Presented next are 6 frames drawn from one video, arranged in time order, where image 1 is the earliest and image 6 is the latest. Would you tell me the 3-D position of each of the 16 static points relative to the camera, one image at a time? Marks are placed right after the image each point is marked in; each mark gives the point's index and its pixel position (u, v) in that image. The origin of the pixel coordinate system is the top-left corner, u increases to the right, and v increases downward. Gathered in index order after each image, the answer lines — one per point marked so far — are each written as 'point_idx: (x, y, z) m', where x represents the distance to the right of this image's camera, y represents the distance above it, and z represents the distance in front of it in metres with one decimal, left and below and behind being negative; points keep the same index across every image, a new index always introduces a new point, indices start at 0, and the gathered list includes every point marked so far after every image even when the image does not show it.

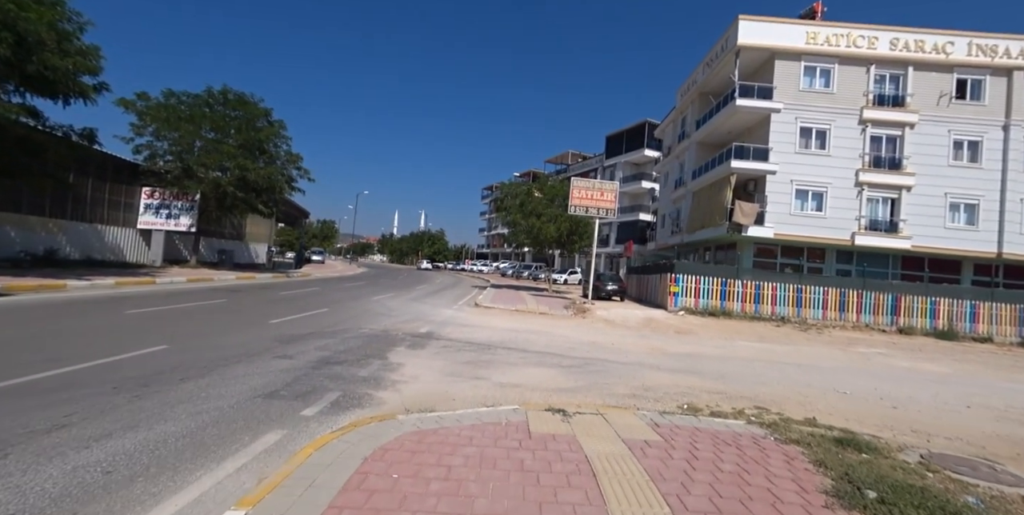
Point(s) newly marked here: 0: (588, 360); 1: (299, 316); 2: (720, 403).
0: (+1.6, -2.2, +9.7) m
1: (-6.3, -1.7, +13.2) m
2: (+3.1, -2.2, +6.8) m
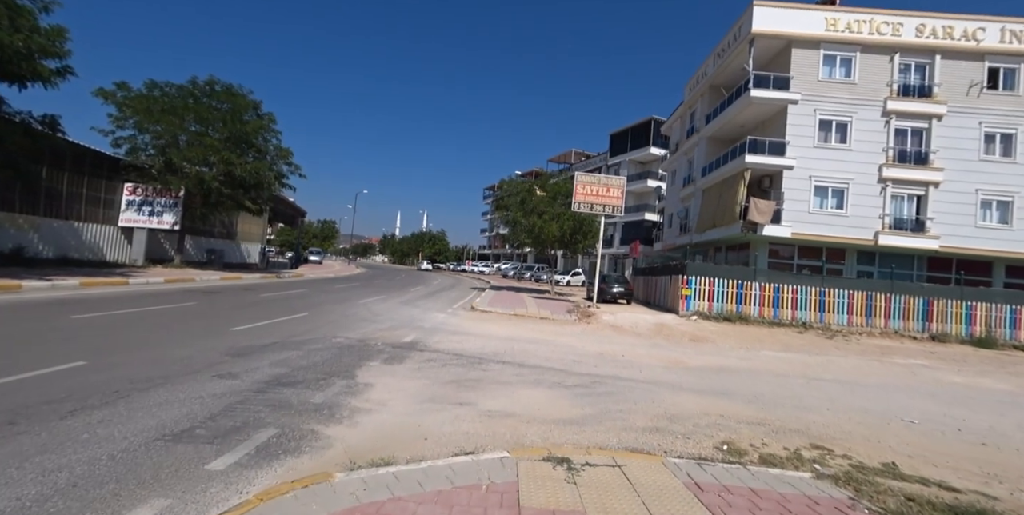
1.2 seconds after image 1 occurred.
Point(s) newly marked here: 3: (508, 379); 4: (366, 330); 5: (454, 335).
0: (+1.5, -2.2, +8.2) m
1: (-6.3, -1.7, +11.8) m
2: (+3.0, -2.2, +5.3) m
3: (-0.1, -2.1, +7.8) m
4: (-3.7, -1.8, +11.4) m
5: (-1.5, -2.0, +11.8) m
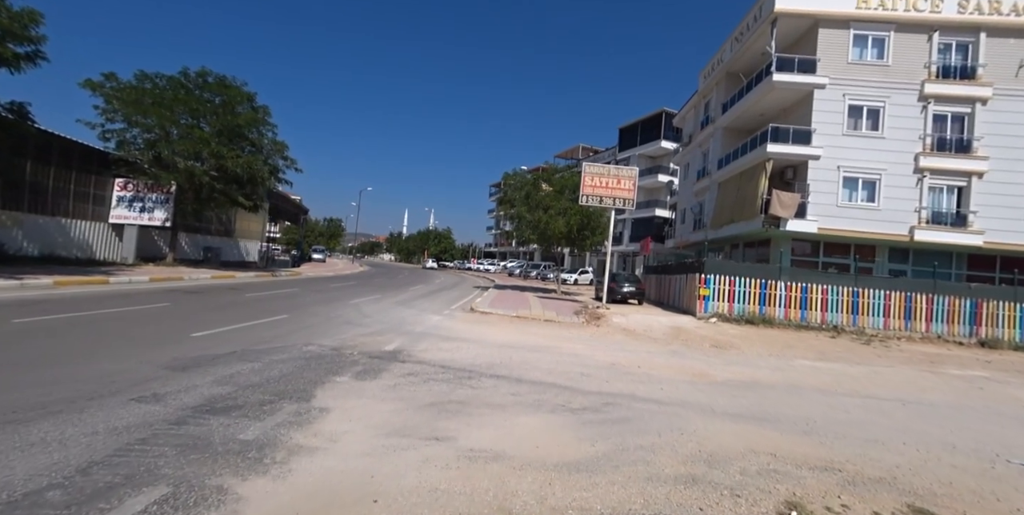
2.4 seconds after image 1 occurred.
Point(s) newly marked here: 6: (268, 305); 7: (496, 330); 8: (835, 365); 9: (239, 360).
0: (+1.5, -2.1, +6.8) m
1: (-6.3, -1.6, +10.5) m
2: (+2.9, -2.1, +3.9) m
3: (-0.2, -2.0, +6.4) m
4: (-3.7, -1.8, +10.1) m
5: (-1.5, -1.9, +10.4) m
6: (-8.2, -1.6, +15.3) m
7: (-0.5, -2.0, +12.7) m
8: (+8.1, -2.7, +11.3) m
9: (-4.4, -1.6, +7.4) m
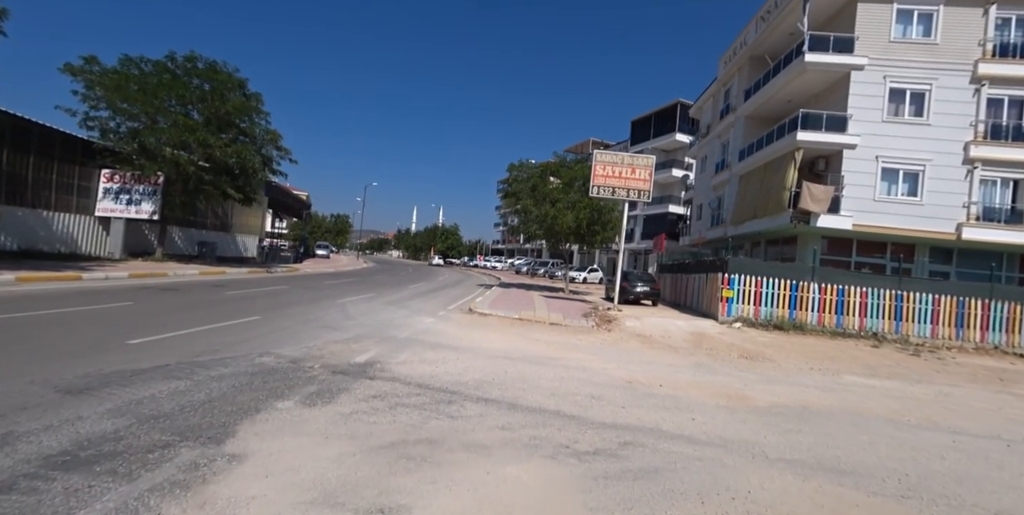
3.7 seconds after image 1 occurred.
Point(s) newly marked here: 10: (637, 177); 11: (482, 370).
0: (+1.4, -2.0, +5.2) m
1: (-6.4, -1.5, +9.1) m
2: (+2.7, -2.1, +2.3) m
3: (-0.3, -1.9, +4.9) m
4: (-3.7, -1.6, +8.6) m
5: (-1.6, -1.8, +8.9) m
6: (-8.2, -1.5, +13.9) m
7: (-0.5, -1.9, +11.1) m
8: (+8.0, -2.6, +9.6) m
9: (-4.5, -1.5, +5.9) m
10: (+5.2, +3.3, +19.0) m
11: (-0.5, -1.9, +7.6) m
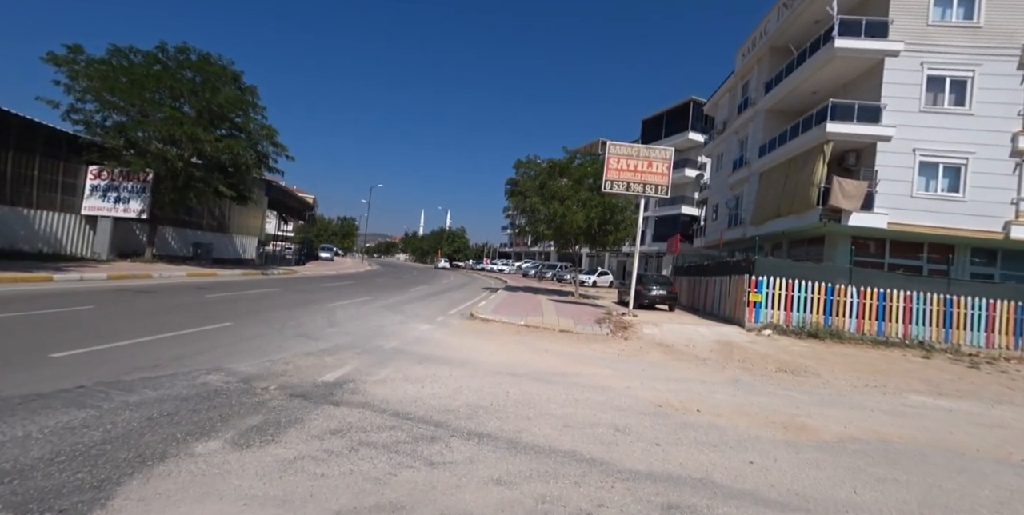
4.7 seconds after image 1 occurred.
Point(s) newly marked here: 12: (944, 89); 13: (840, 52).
0: (+1.4, -2.0, +3.8) m
1: (-6.3, -1.4, +7.8) m
2: (+2.7, -2.0, +0.8) m
3: (-0.3, -1.9, +3.5) m
4: (-3.7, -1.6, +7.3) m
5: (-1.5, -1.8, +7.5) m
6: (-8.0, -1.4, +12.7) m
7: (-0.4, -1.9, +9.7) m
8: (+8.1, -2.6, +8.1) m
9: (-4.5, -1.5, +4.6) m
10: (+5.5, +3.3, +17.5) m
11: (-0.5, -1.8, +6.2) m
12: (+18.1, +7.1, +19.2) m
13: (+13.8, +8.8, +19.4) m
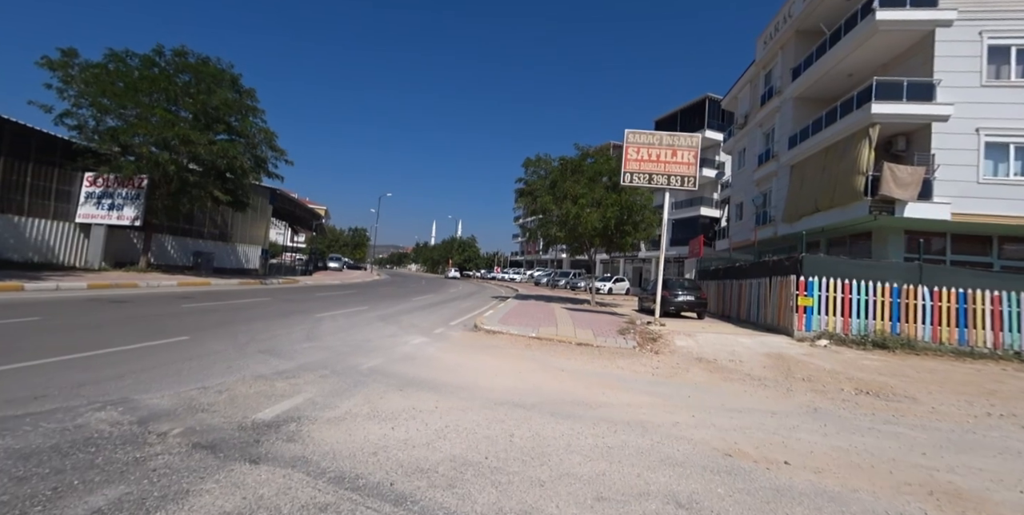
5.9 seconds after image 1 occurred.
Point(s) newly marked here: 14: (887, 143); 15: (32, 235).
0: (+1.3, -1.8, +2.0) m
1: (-6.2, -1.4, +6.2) m
2: (+2.5, -1.7, -1.1) m
3: (-0.3, -1.7, +1.7) m
4: (-3.6, -1.5, +5.6) m
5: (-1.4, -1.7, +5.7) m
6: (-7.7, -1.5, +11.2) m
7: (-0.2, -1.8, +7.9) m
8: (+8.2, -2.4, +6.0) m
9: (-4.5, -1.4, +2.9) m
10: (+5.9, +3.3, +15.6) m
11: (-0.4, -1.7, +4.5) m
12: (+18.5, +7.2, +16.9) m
13: (+14.2, +8.8, +17.3) m
14: (+15.5, +4.7, +18.7) m
15: (-21.1, +1.0, +19.8) m
